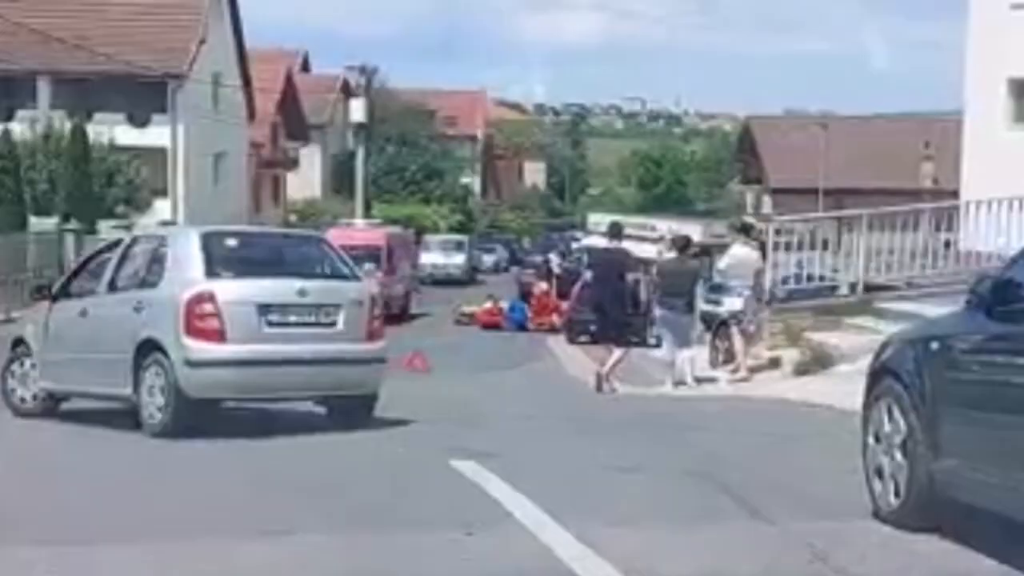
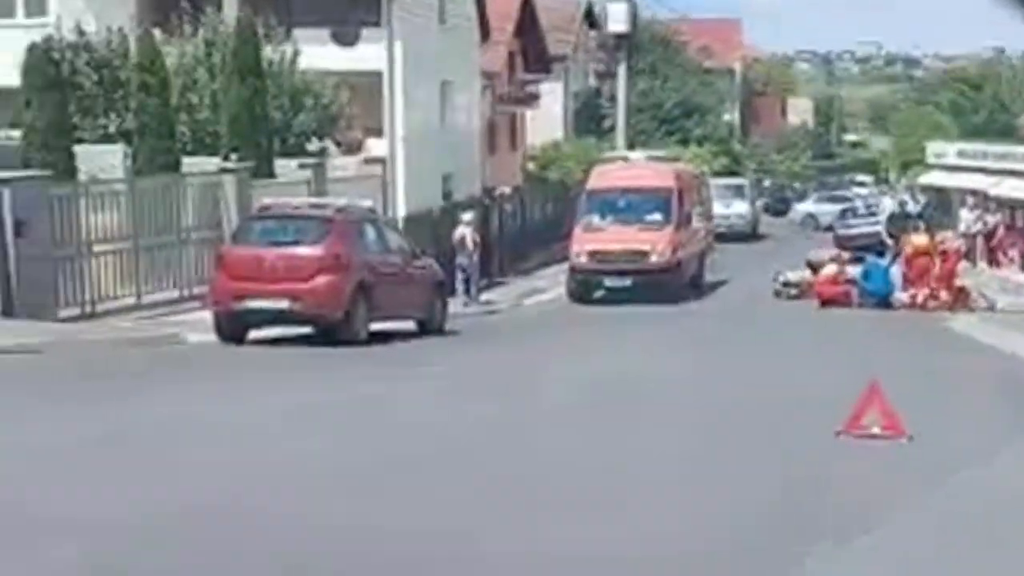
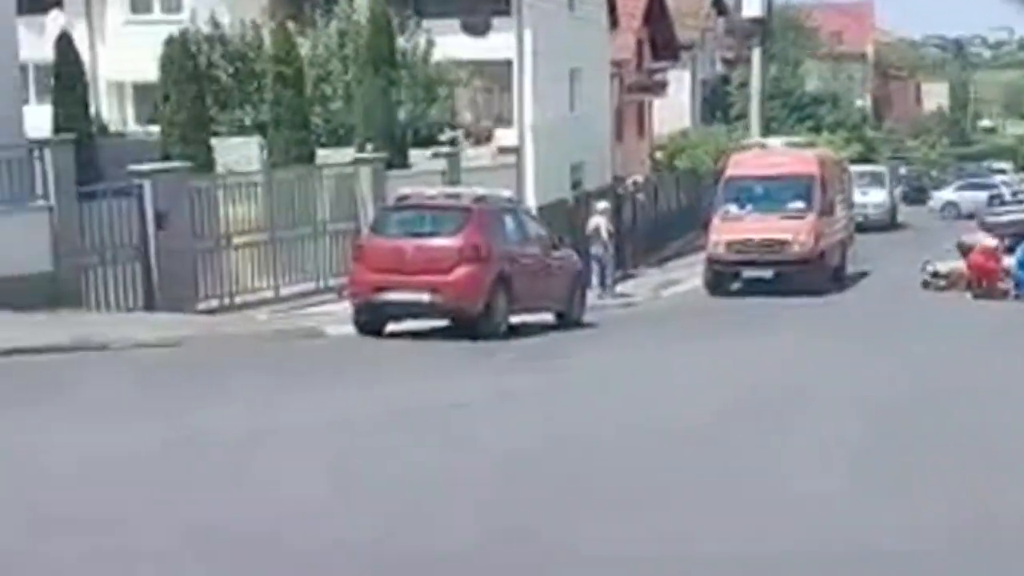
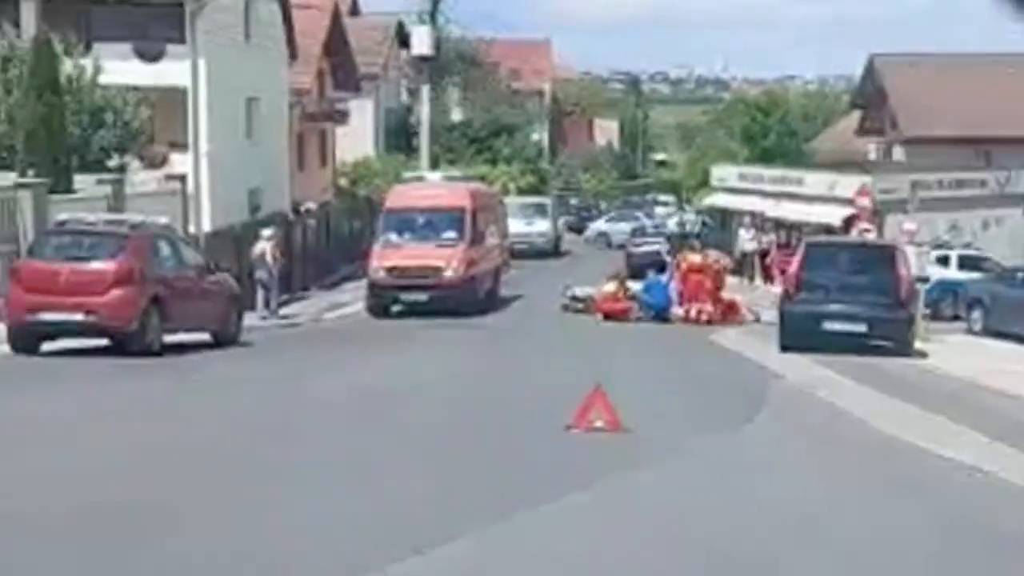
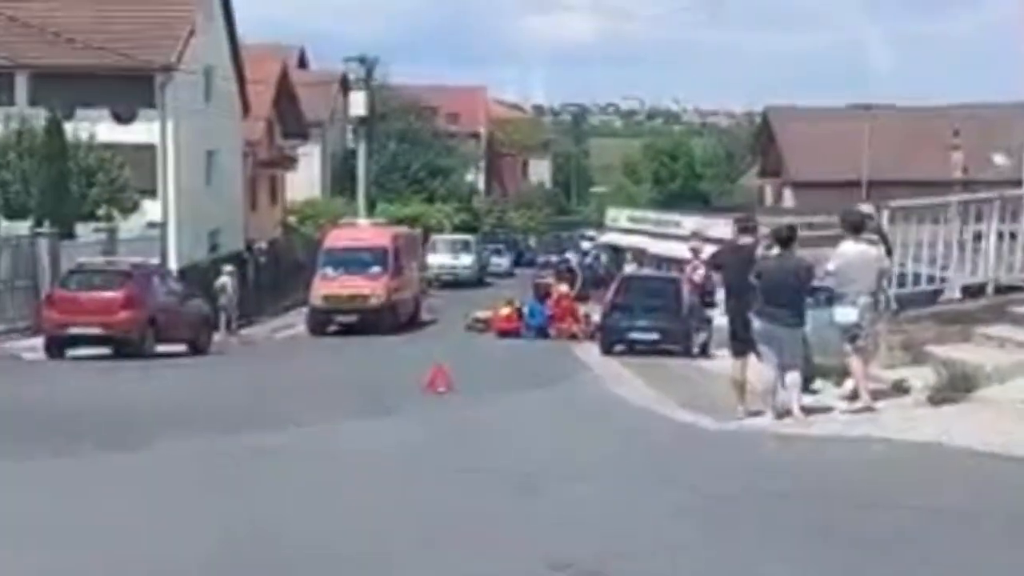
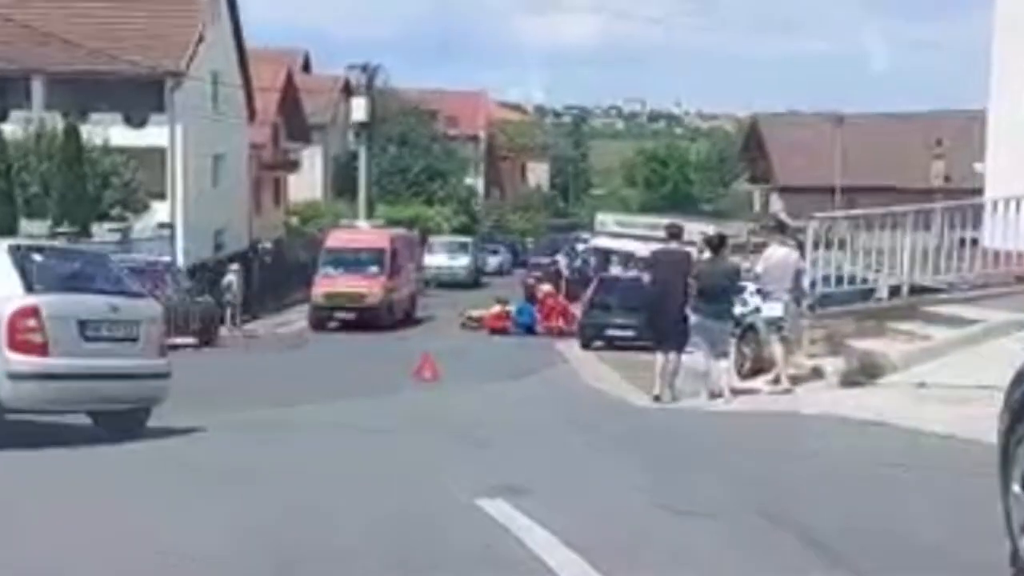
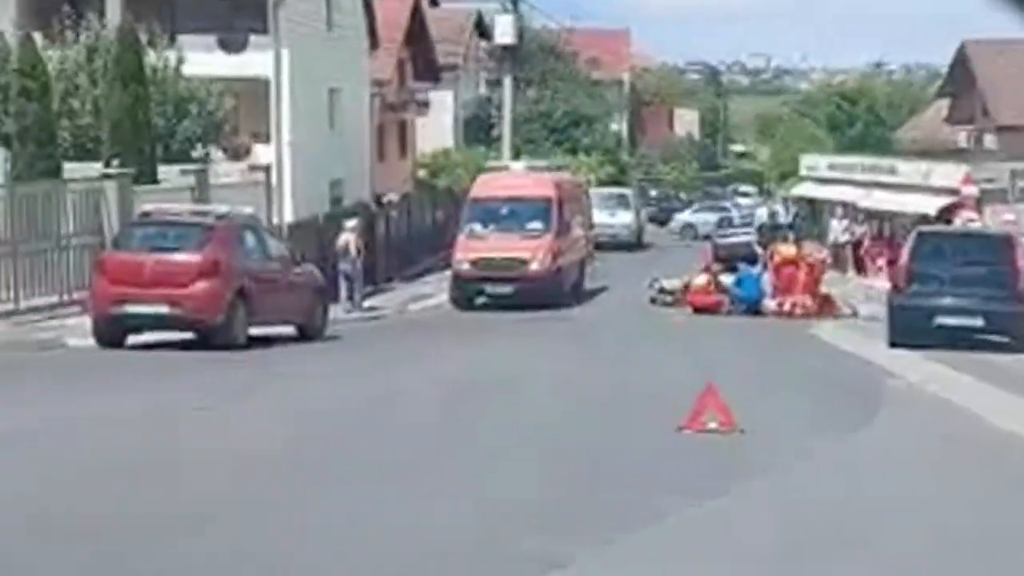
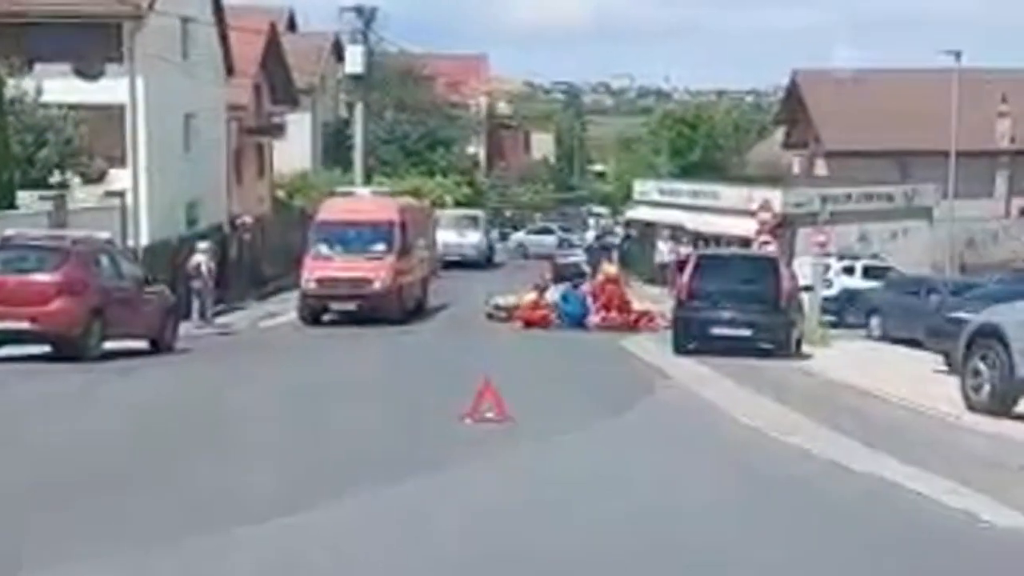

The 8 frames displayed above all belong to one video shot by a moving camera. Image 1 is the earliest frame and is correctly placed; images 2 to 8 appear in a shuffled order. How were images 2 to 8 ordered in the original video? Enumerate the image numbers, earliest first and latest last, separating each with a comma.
6, 5, 8, 4, 7, 2, 3
